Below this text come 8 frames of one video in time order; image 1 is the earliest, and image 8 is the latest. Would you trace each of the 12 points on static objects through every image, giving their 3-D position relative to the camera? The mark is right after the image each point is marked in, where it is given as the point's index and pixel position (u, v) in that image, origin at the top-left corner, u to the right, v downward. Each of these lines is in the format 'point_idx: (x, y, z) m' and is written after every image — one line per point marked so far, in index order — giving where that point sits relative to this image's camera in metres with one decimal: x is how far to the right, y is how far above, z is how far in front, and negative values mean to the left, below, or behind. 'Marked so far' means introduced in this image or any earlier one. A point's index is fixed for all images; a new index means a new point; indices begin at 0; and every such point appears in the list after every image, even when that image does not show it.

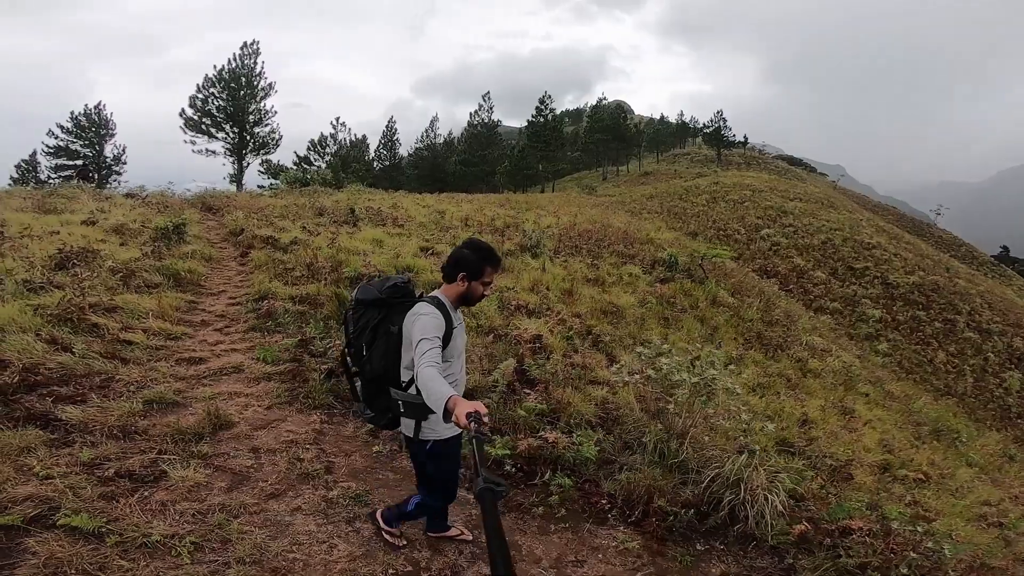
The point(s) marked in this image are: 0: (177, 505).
0: (-2.1, -1.3, +3.2) m
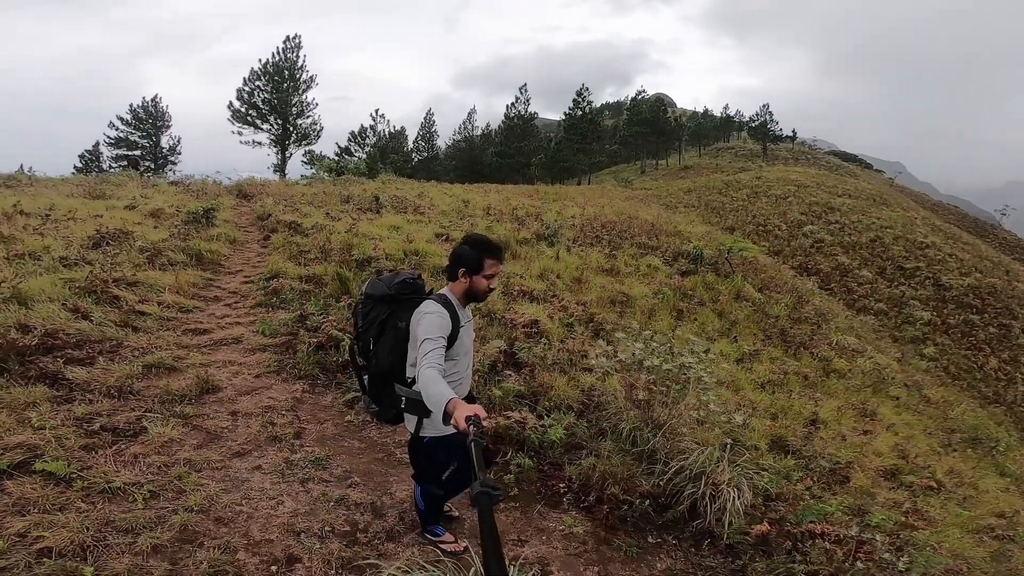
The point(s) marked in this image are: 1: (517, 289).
0: (-2.4, -1.1, +3.4) m
1: (+0.1, 0.0, +7.9) m
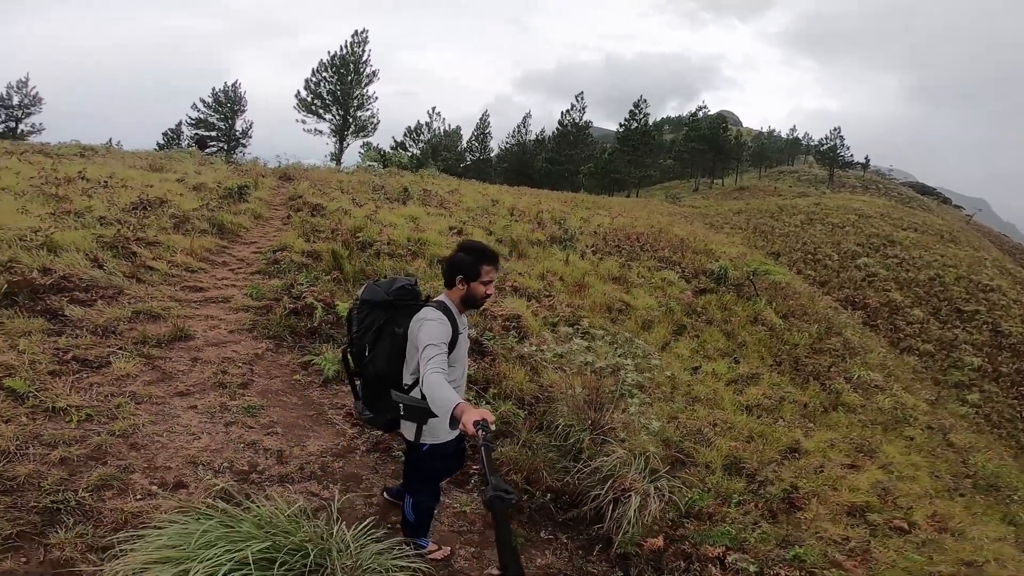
0: (-3.1, -0.7, +3.8) m
1: (0.0, 0.0, +8.1) m
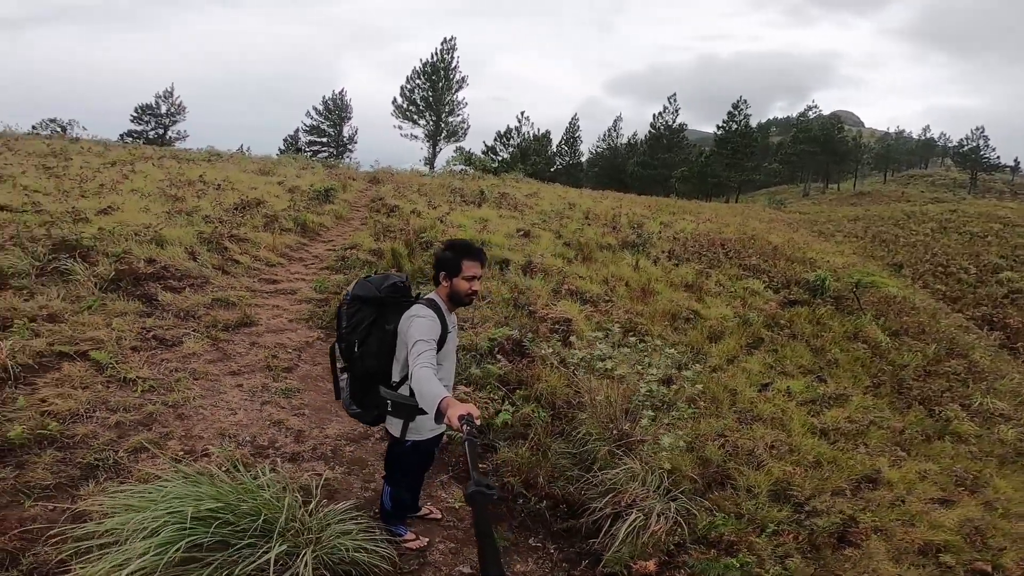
0: (-2.9, -0.6, +4.3) m
1: (+0.9, 0.0, +8.0) m
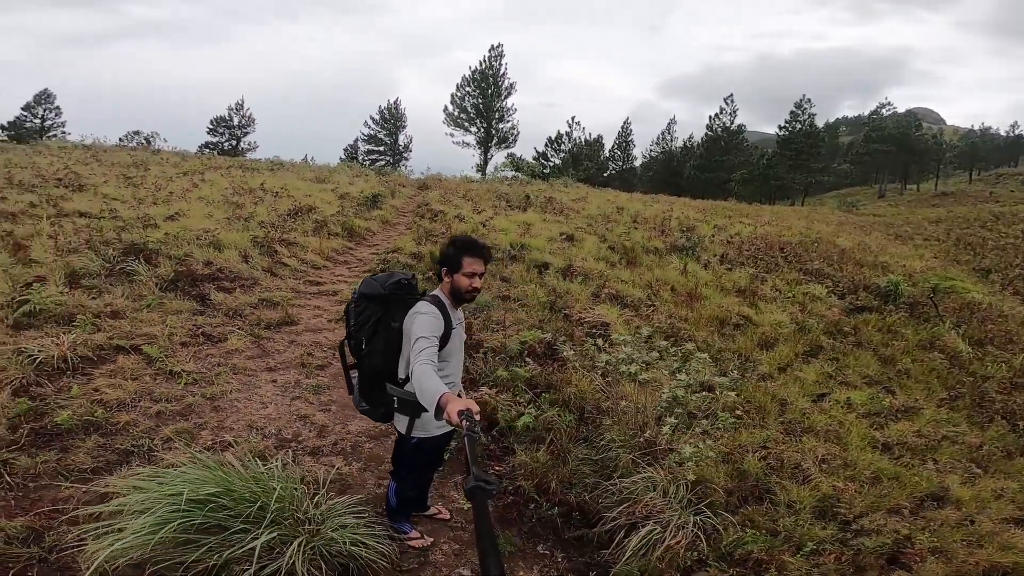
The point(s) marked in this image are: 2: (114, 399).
0: (-2.7, -0.6, +4.6) m
1: (+1.5, -0.1, +7.8) m
2: (-2.8, -0.8, +3.6) m
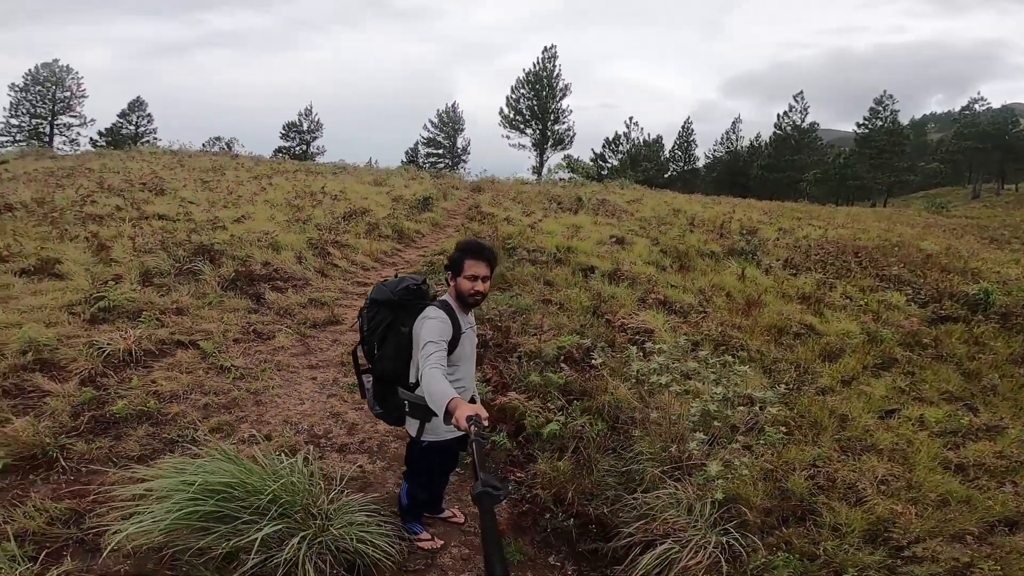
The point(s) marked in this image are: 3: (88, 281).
0: (-2.4, -0.6, +4.8) m
1: (+2.1, -0.2, +7.6) m
2: (-2.6, -0.8, +3.9) m
3: (-4.9, +0.1, +5.9) m
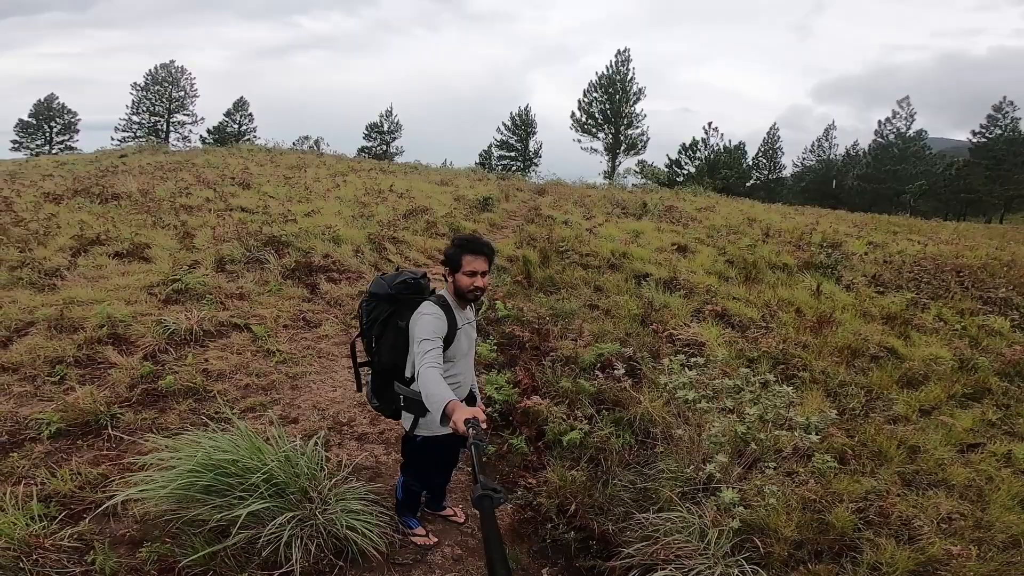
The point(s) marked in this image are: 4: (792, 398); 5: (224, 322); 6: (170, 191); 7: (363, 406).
0: (-2.1, -0.5, +5.1) m
1: (+2.8, -0.3, +7.2) m
2: (-2.4, -0.7, +4.2) m
3: (-4.4, +0.3, +6.5) m
4: (+2.6, -1.2, +4.9) m
5: (-2.9, -0.3, +5.1) m
6: (-7.2, +2.1, +10.8) m
7: (-1.2, -0.9, +4.0) m
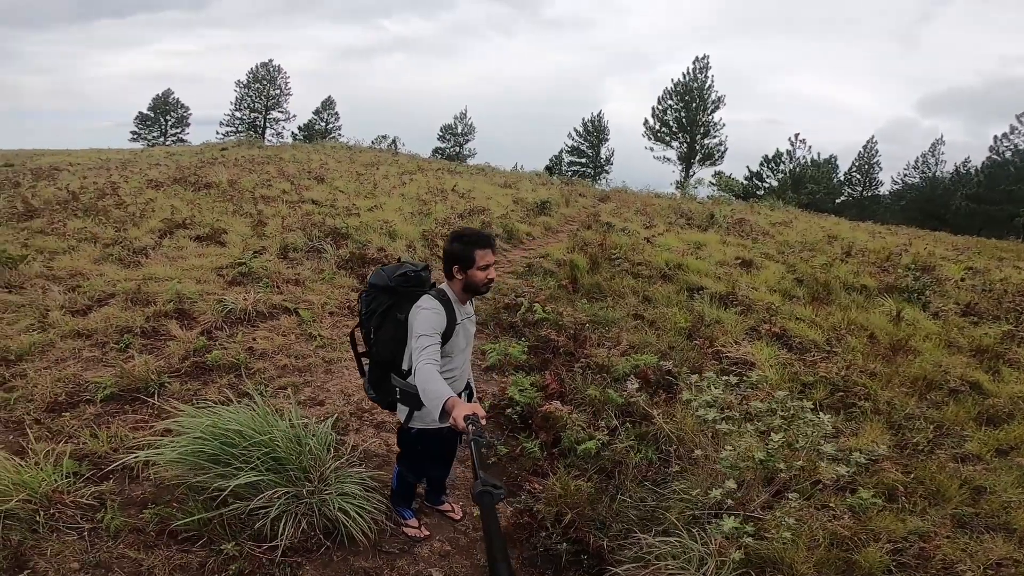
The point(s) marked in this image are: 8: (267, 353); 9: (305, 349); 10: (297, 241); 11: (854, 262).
0: (-1.7, -0.4, +5.3) m
1: (+3.4, -0.6, +6.7) m
2: (-2.2, -0.5, +4.5) m
3: (-3.8, +0.5, +7.0) m
4: (+2.8, -1.4, +4.5) m
5: (-2.5, -0.2, +5.4) m
6: (-5.9, +2.4, +11.7) m
7: (-1.0, -0.9, +4.1) m
8: (-2.1, -0.6, +4.4) m
9: (-1.9, -0.6, +4.6) m
10: (-3.1, +0.7, +7.4) m
11: (+7.1, +0.6, +10.7) m
